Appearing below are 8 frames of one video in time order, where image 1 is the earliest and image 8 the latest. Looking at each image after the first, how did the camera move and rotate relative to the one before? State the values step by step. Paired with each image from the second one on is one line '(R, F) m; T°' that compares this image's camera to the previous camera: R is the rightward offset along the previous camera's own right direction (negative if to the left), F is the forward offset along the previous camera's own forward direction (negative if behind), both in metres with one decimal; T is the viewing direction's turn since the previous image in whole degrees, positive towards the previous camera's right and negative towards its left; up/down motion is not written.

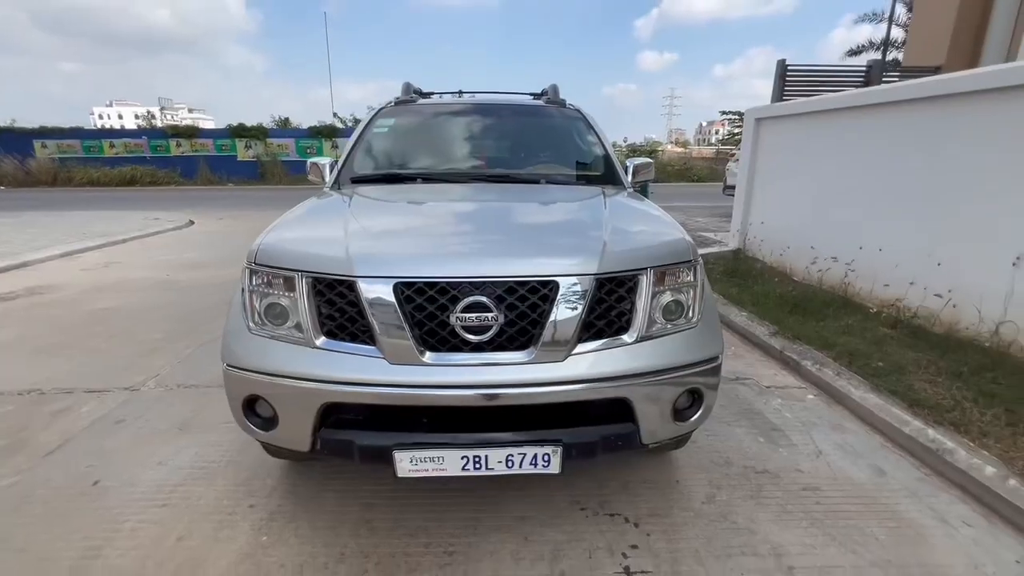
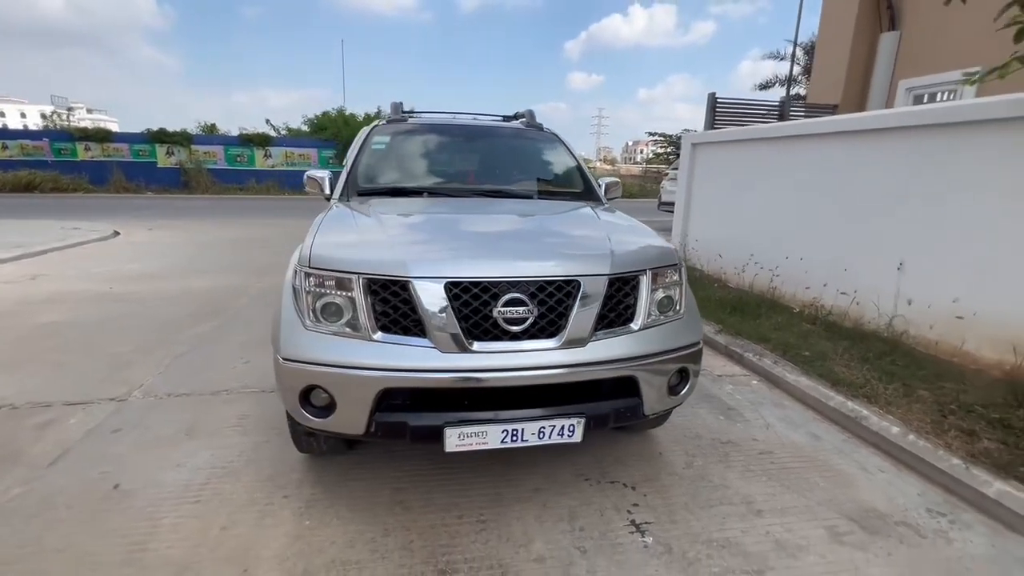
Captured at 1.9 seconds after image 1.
(-0.4, -0.3) m; +8°
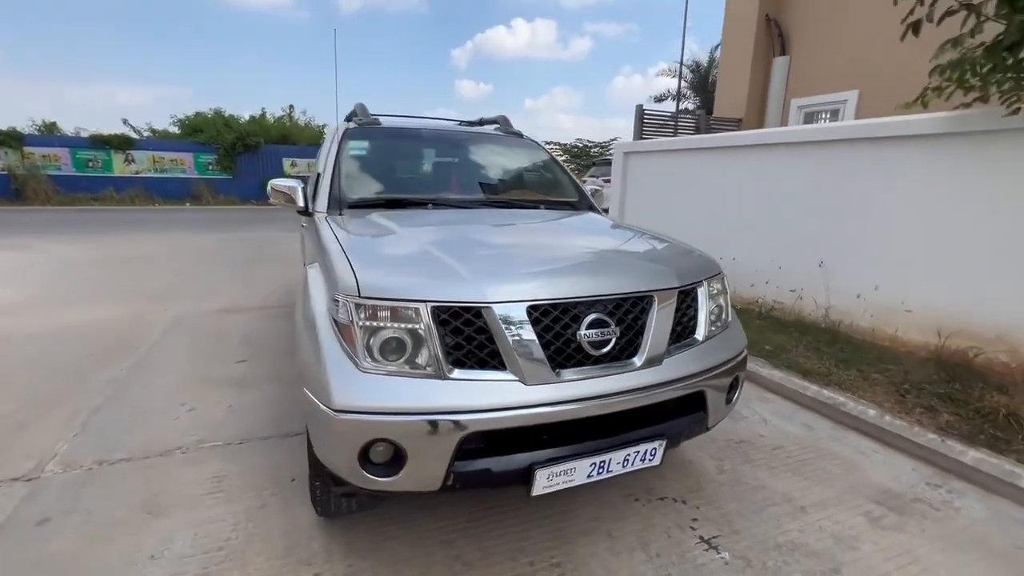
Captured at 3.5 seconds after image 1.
(-0.7, +0.3) m; +12°
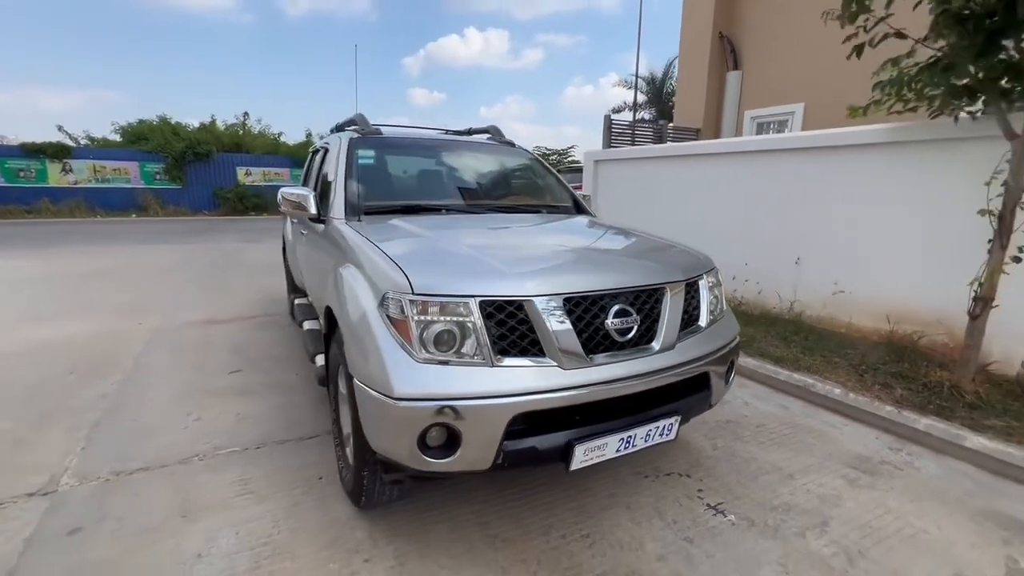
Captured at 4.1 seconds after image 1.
(-0.3, -0.2) m; +5°
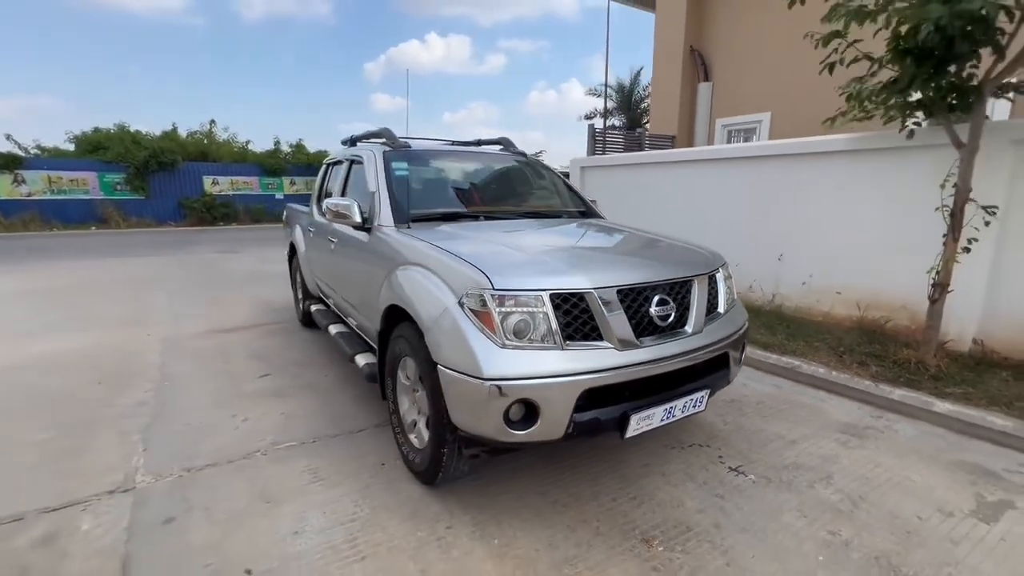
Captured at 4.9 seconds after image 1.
(-0.4, -0.3) m; +4°
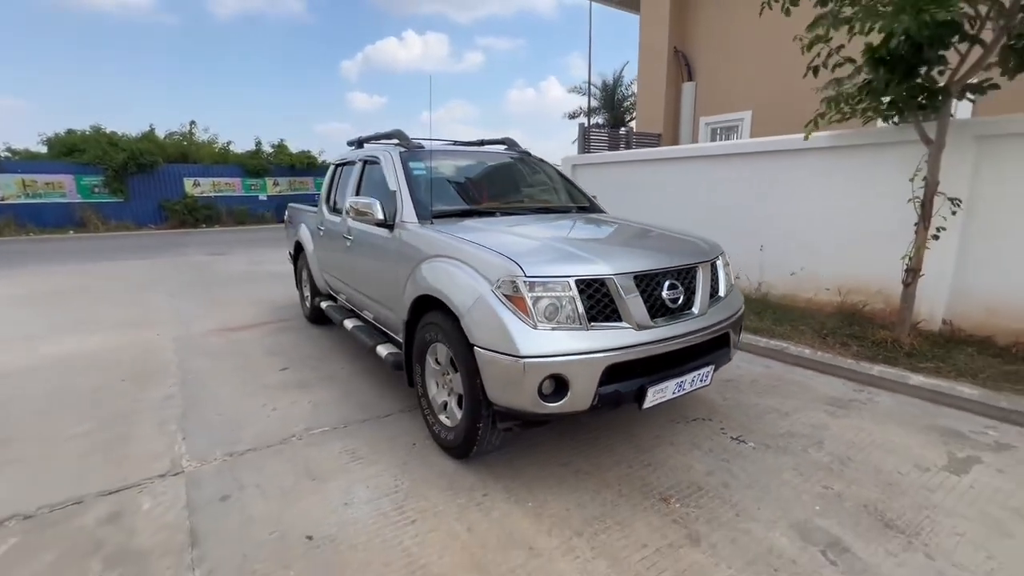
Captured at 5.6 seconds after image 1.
(-0.2, -0.2) m; +2°
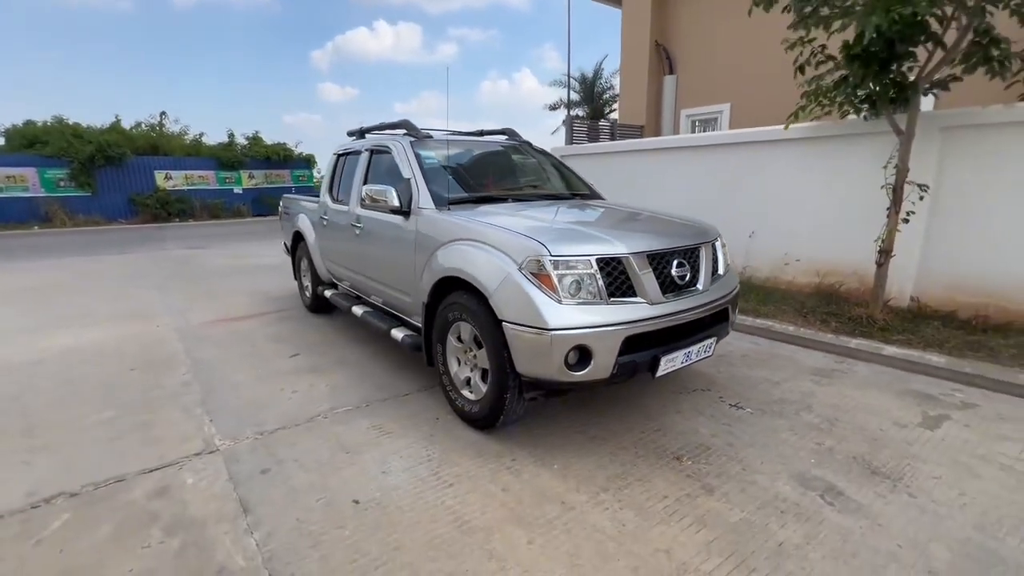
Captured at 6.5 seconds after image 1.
(-0.3, -0.2) m; +3°
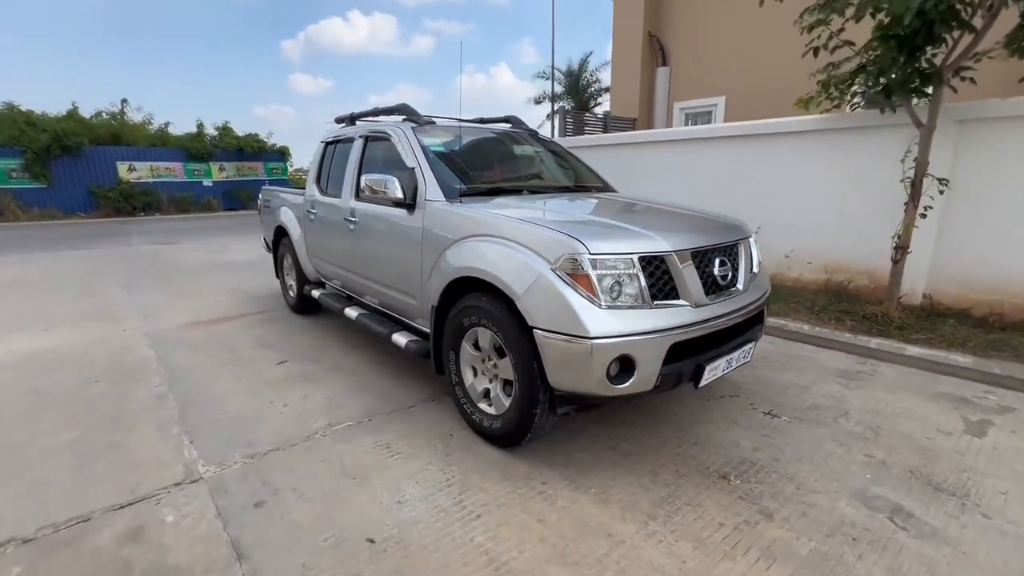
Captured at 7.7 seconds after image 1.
(-0.3, +0.3) m; +3°
